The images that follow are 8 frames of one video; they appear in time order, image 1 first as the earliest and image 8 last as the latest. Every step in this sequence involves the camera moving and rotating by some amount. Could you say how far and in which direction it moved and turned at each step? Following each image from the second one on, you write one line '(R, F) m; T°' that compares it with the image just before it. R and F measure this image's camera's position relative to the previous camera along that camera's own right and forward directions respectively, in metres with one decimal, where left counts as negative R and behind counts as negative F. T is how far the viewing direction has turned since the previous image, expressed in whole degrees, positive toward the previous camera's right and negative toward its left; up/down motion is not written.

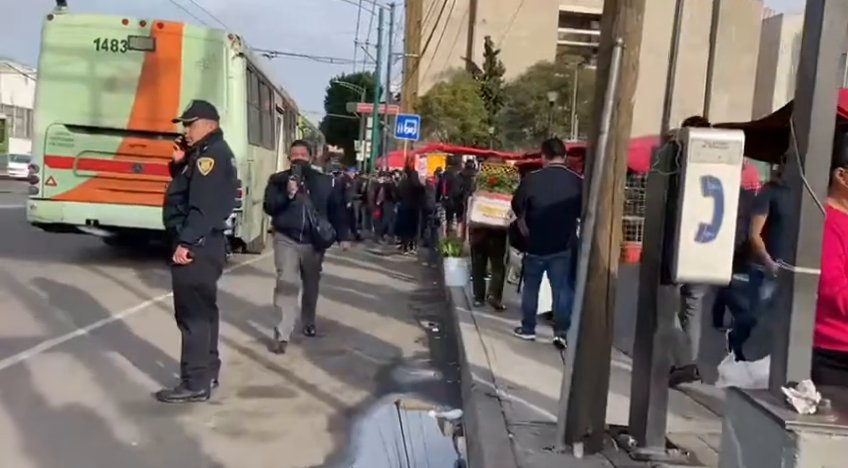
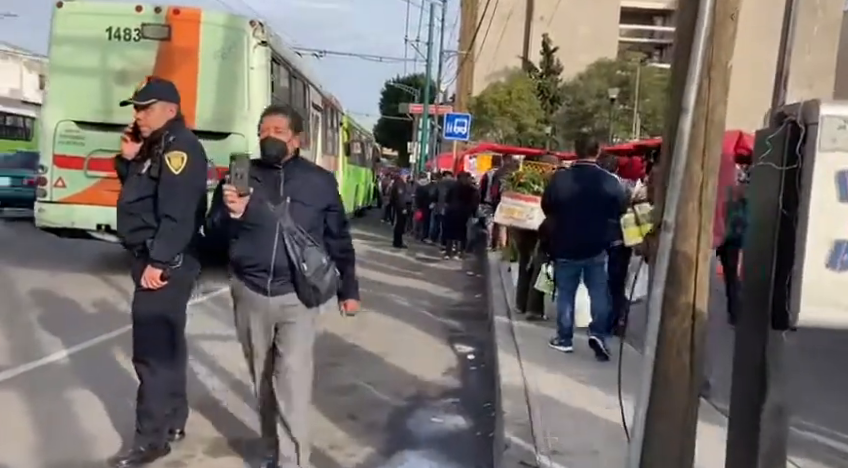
(+0.2, +1.3) m; -4°
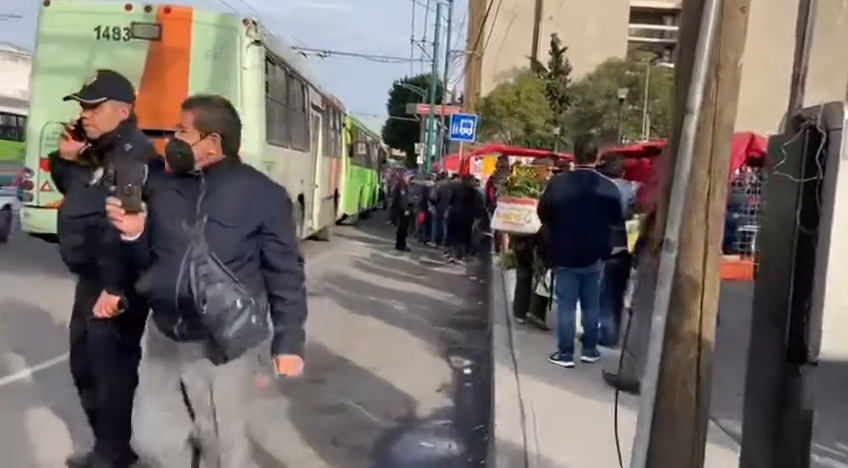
(+0.1, +0.4) m; -1°
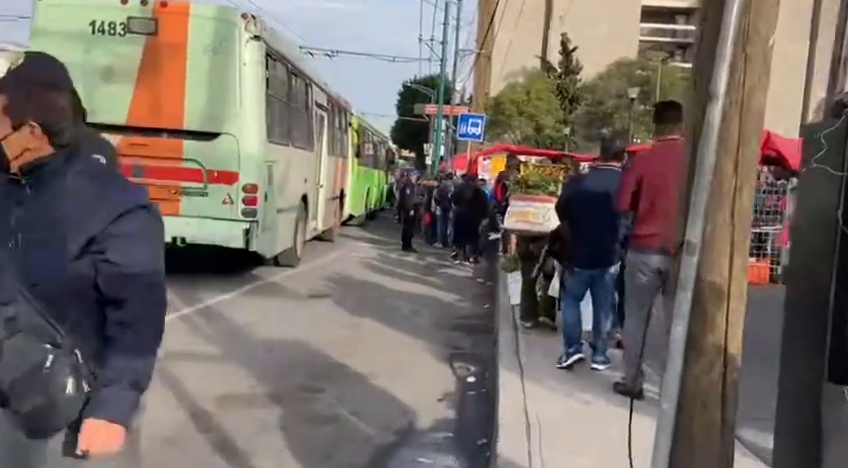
(+0.1, +0.3) m; -1°
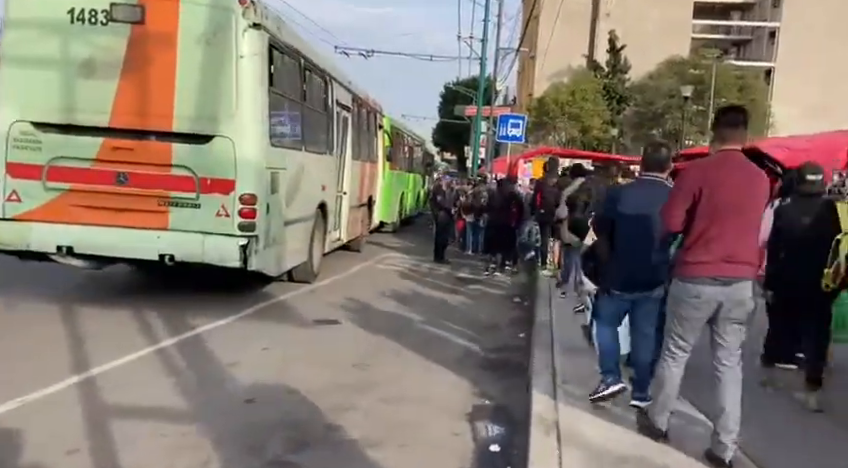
(+0.2, +1.4) m; -3°
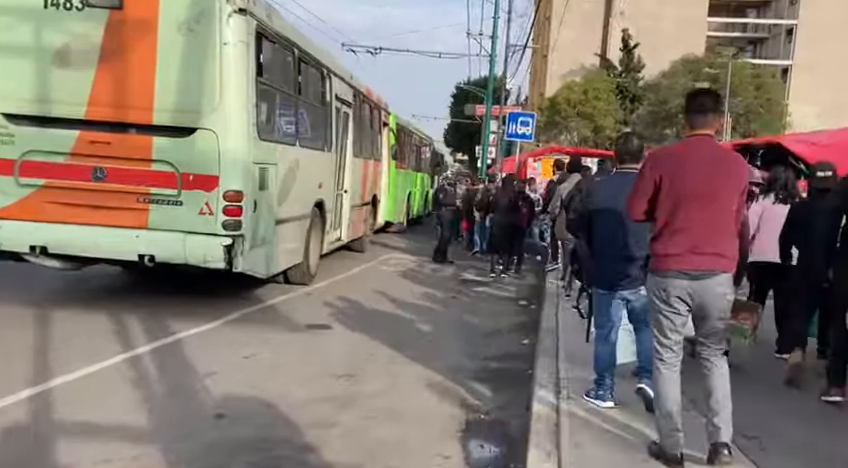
(+0.2, +0.6) m; -1°
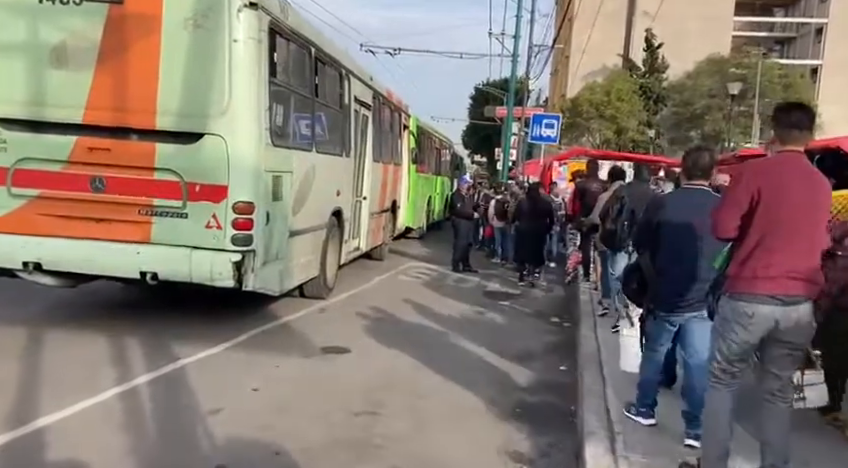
(-0.1, +0.8) m; -1°
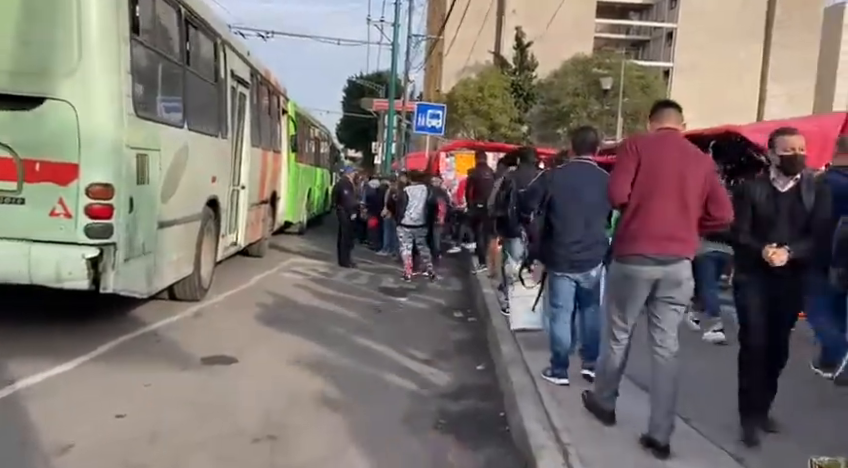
(-0.3, +1.1) m; +9°
